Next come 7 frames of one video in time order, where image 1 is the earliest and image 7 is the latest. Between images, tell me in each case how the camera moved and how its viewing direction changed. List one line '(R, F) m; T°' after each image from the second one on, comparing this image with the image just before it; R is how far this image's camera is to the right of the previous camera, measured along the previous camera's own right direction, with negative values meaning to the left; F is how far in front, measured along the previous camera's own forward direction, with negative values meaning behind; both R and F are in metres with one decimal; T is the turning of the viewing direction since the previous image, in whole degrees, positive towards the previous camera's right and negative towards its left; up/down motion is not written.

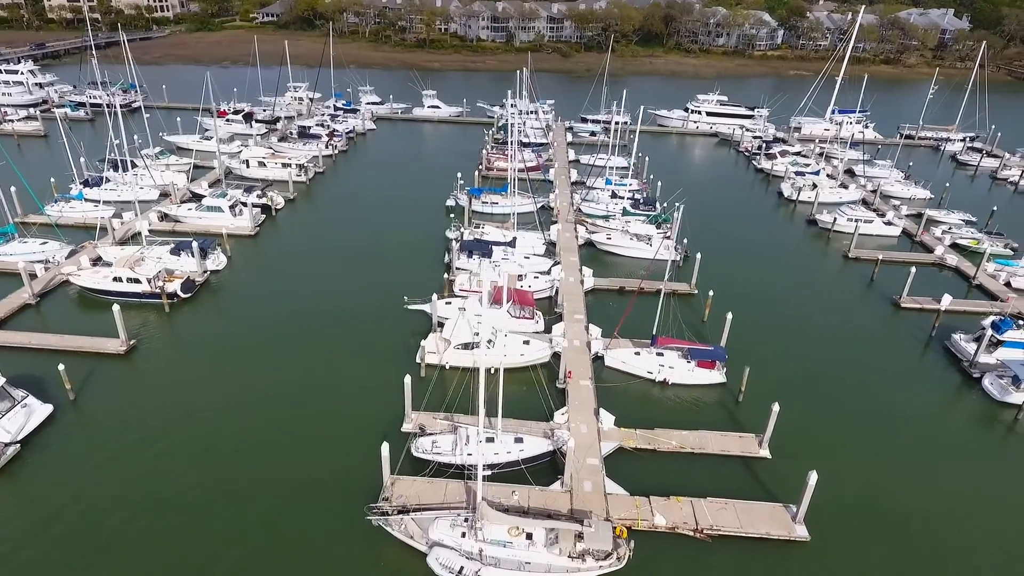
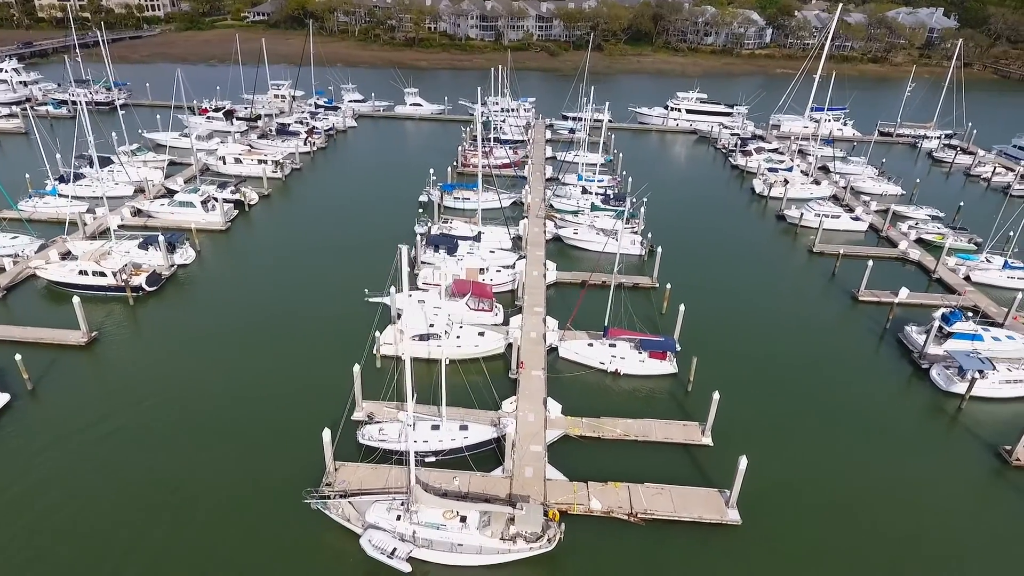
(+1.9, -0.4) m; 0°
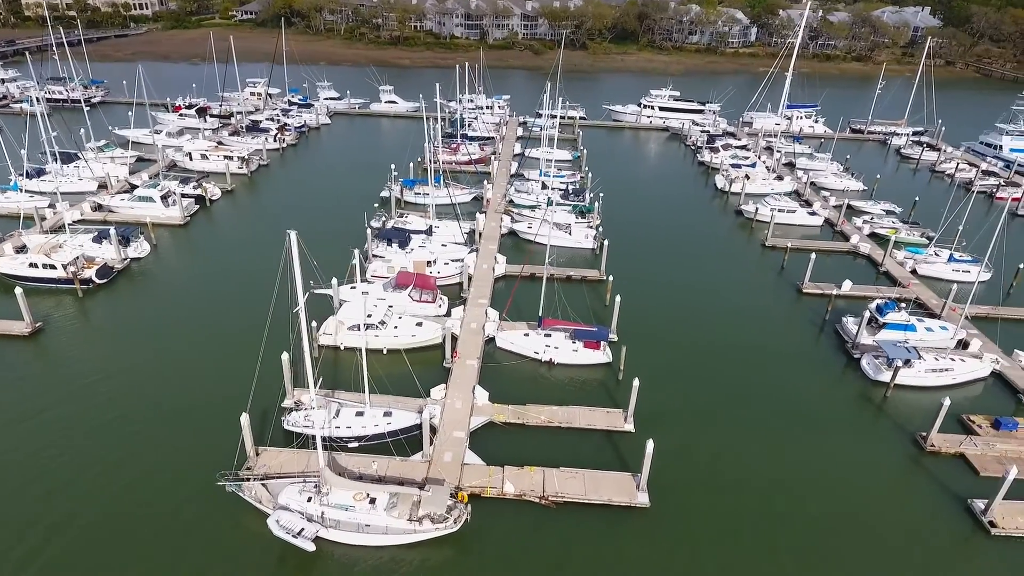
(+2.7, -0.4) m; 0°
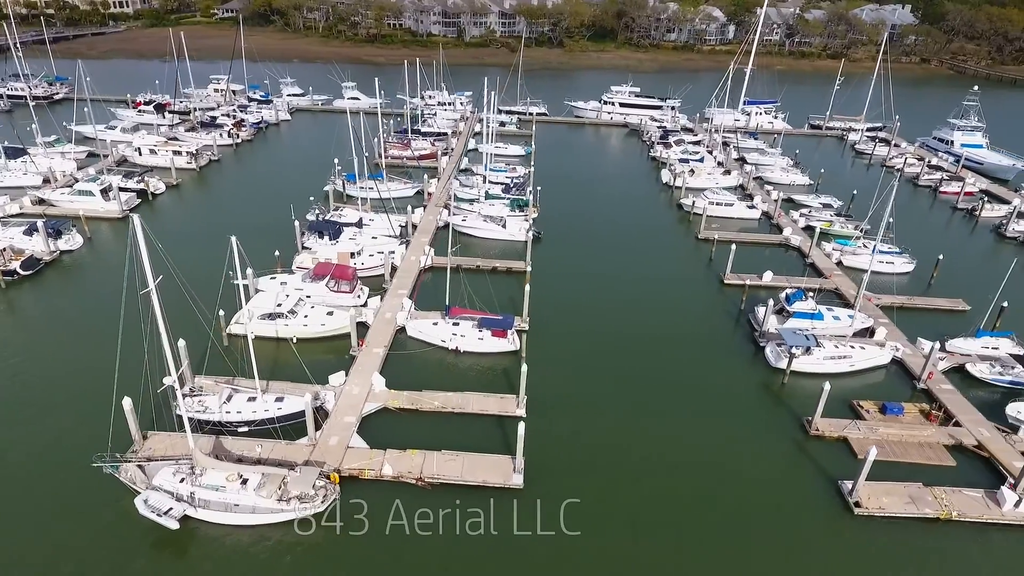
(+4.0, -0.4) m; 0°
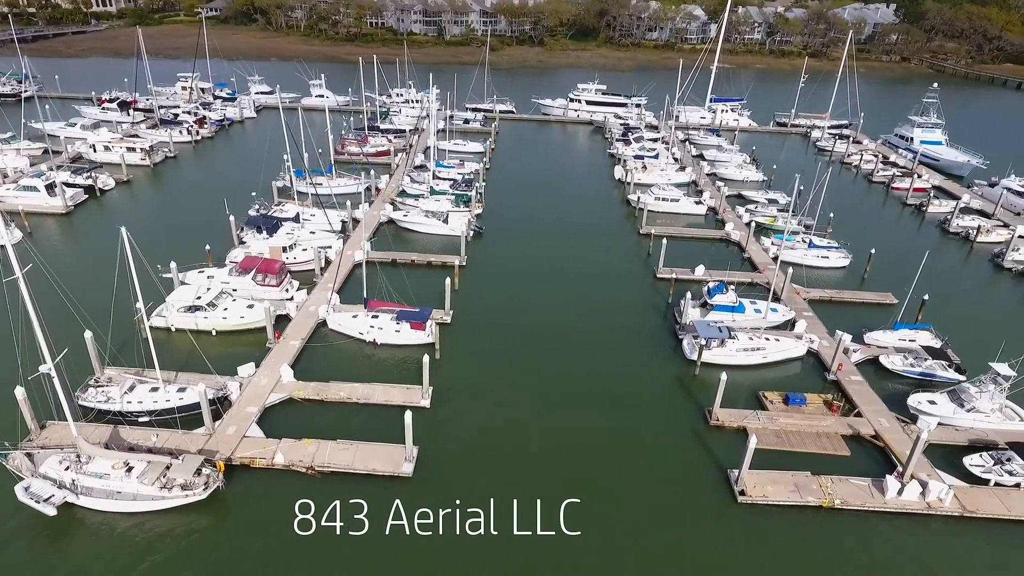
(+3.6, -0.2) m; 0°
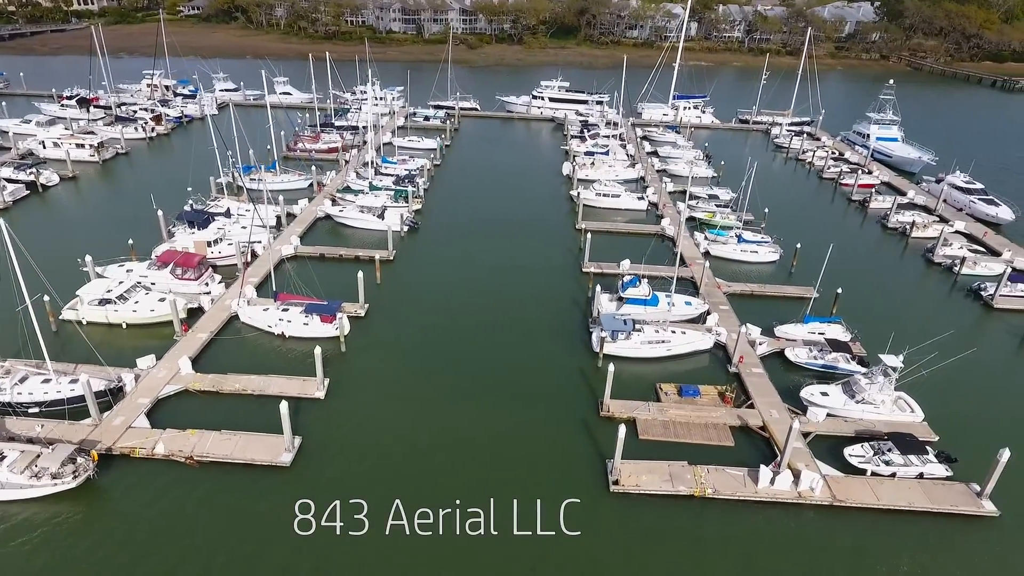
(+4.1, -0.1) m; 0°
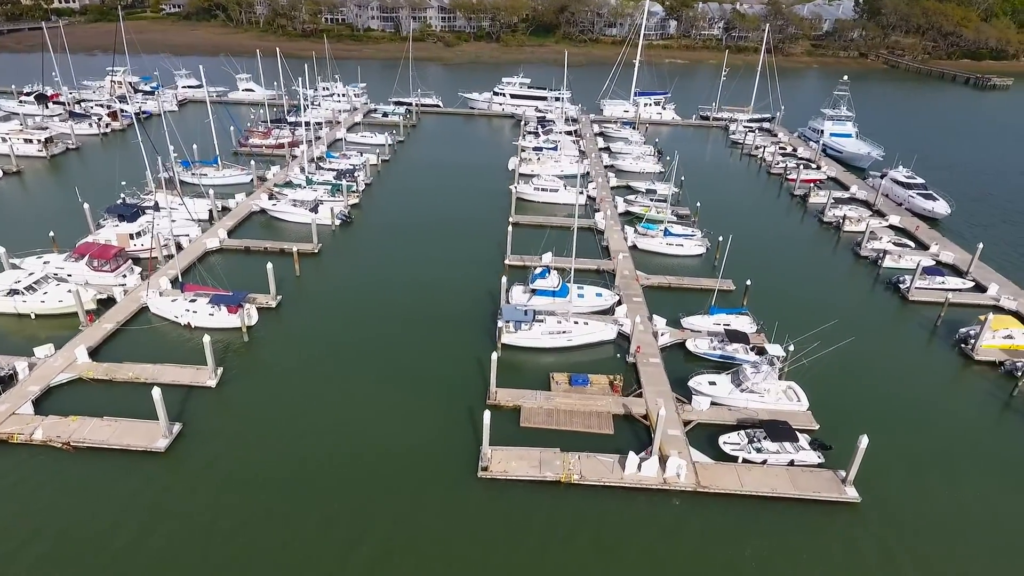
(+4.3, -0.2) m; 0°
